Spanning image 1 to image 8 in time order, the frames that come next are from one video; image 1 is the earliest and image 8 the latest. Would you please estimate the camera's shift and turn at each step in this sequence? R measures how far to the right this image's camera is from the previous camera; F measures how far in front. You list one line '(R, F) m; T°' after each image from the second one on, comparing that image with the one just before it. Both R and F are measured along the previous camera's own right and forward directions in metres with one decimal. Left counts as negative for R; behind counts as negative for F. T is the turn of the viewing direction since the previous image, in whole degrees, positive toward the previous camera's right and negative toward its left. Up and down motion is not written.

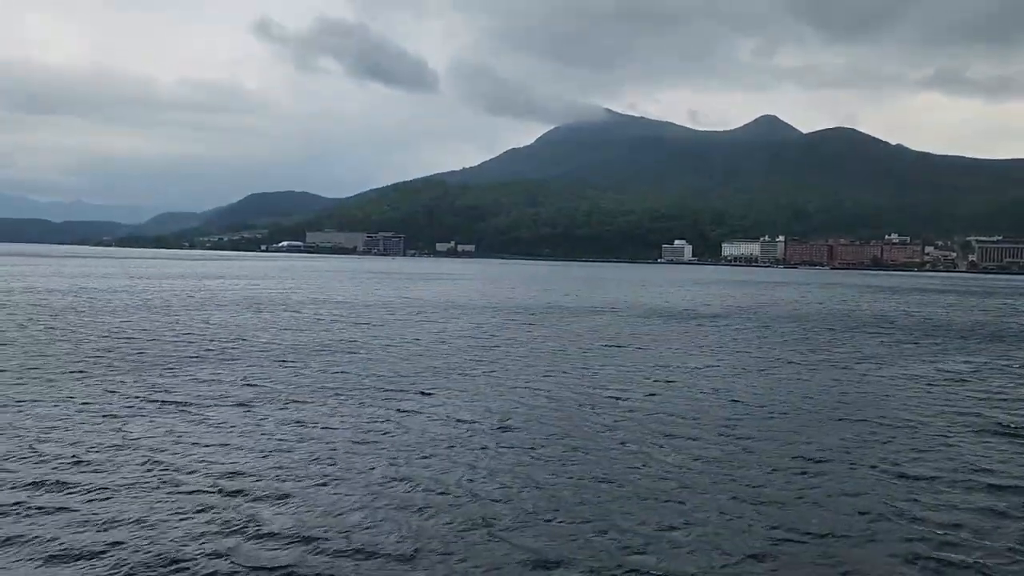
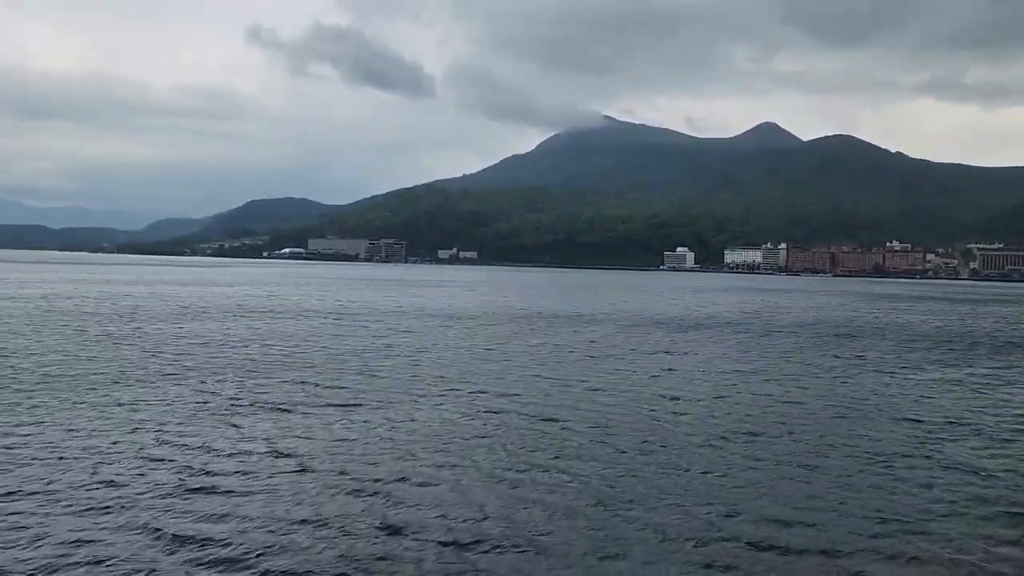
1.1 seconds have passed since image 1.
(-0.8, -0.5) m; 0°
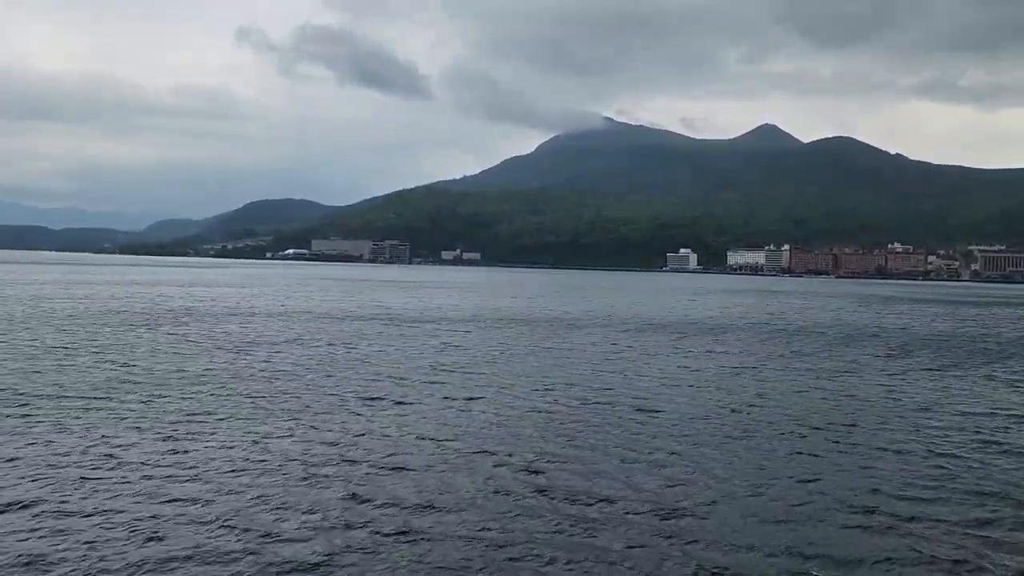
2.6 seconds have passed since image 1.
(-1.2, -1.0) m; 0°
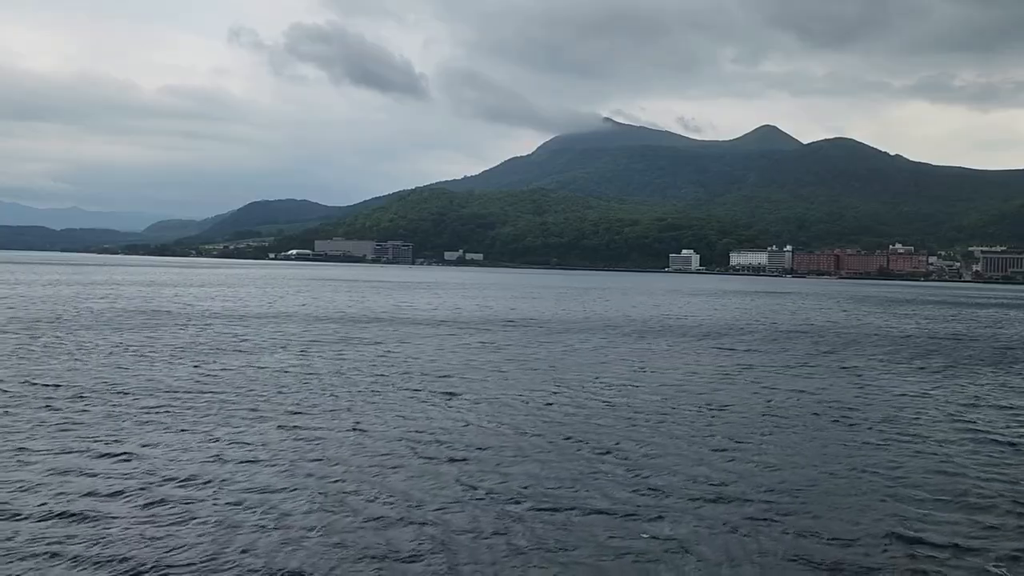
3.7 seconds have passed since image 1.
(-0.9, -0.9) m; 0°
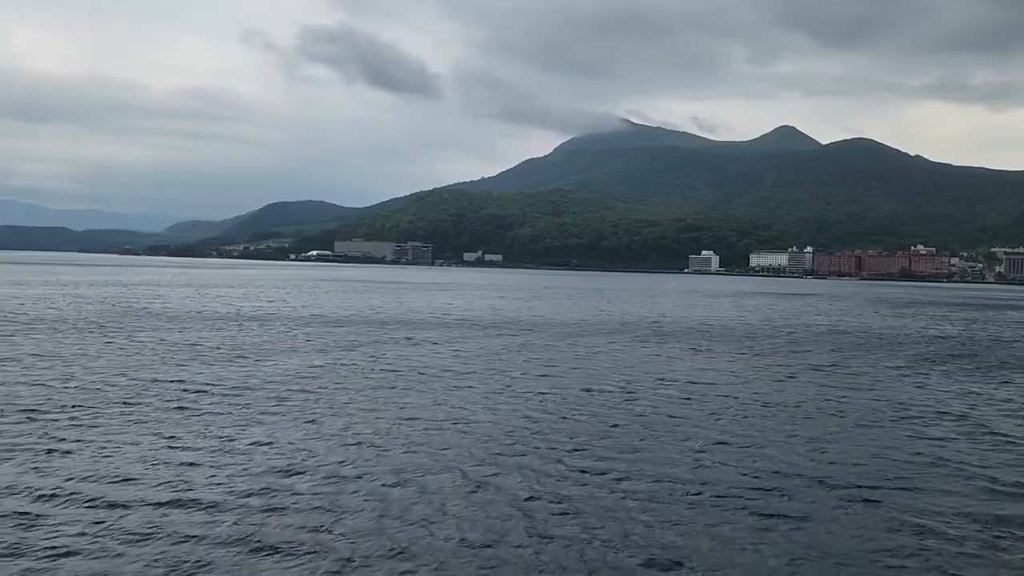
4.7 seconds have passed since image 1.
(-1.4, -1.1) m; -1°
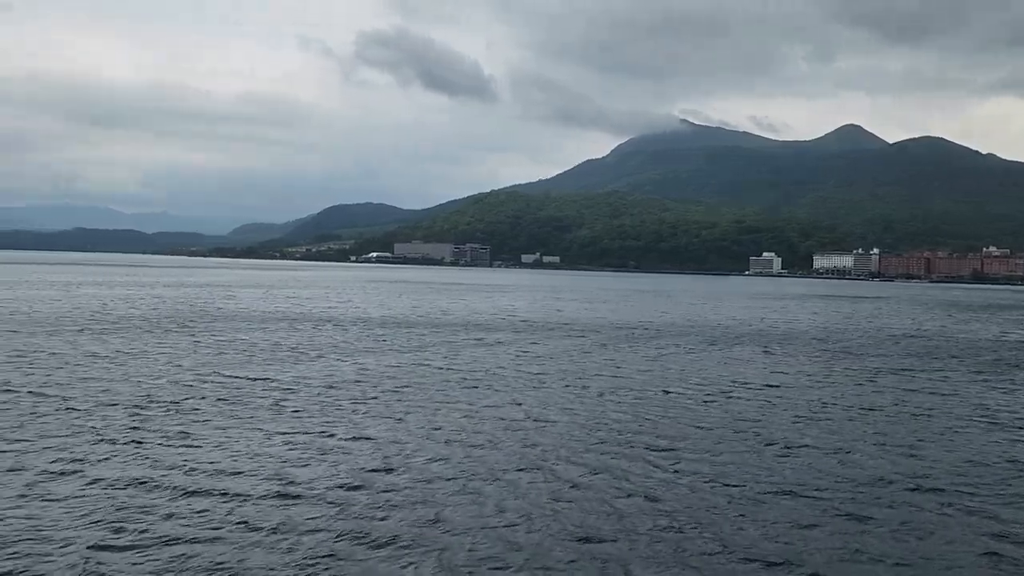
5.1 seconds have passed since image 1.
(-0.7, -0.7) m; -4°
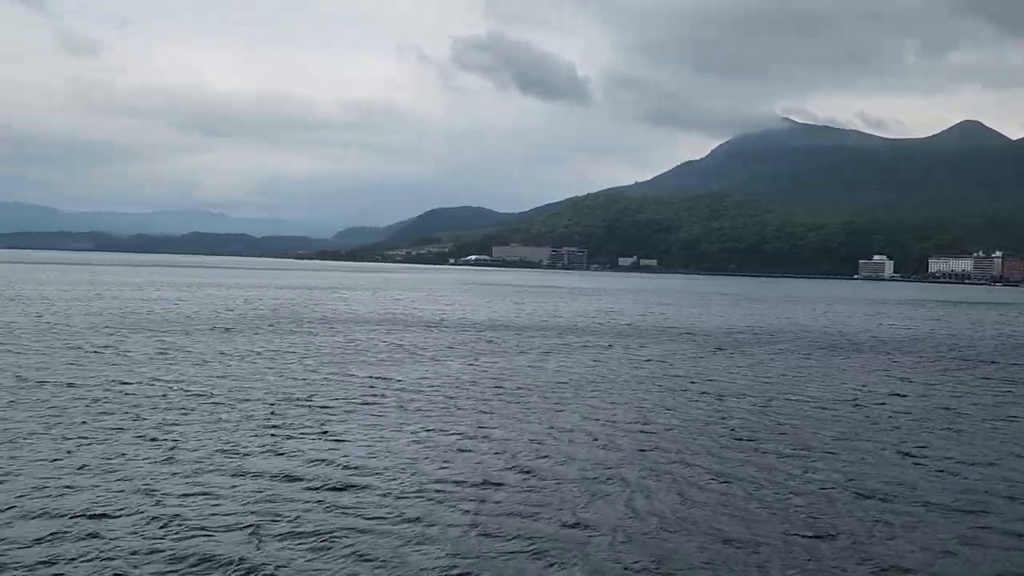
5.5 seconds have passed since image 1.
(-0.9, -0.3) m; -7°
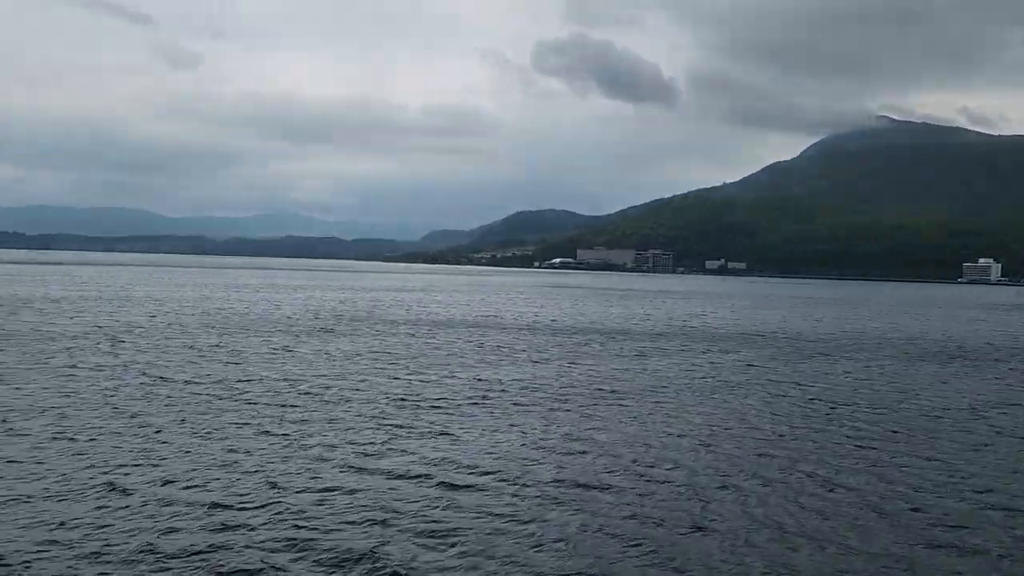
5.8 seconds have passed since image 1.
(-0.8, -0.3) m; -6°
